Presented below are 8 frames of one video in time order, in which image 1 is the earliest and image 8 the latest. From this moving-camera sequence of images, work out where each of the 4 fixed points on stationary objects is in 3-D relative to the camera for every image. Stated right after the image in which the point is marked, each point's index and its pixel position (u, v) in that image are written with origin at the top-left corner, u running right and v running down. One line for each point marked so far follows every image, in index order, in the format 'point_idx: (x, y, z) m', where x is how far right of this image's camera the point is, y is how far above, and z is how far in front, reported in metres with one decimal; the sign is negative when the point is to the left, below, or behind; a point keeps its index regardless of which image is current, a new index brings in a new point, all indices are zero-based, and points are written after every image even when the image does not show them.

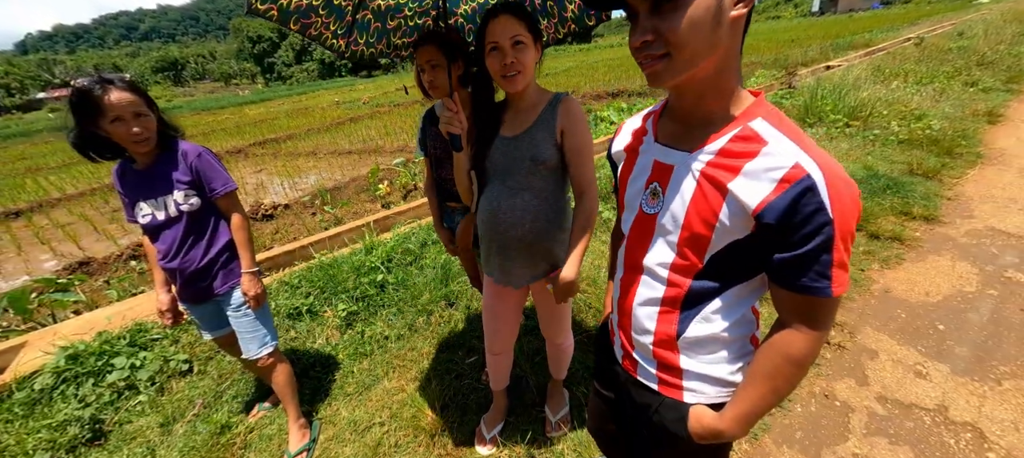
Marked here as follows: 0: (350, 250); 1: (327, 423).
0: (-1.2, -0.2, +2.8) m
1: (-0.9, -0.9, +1.7) m
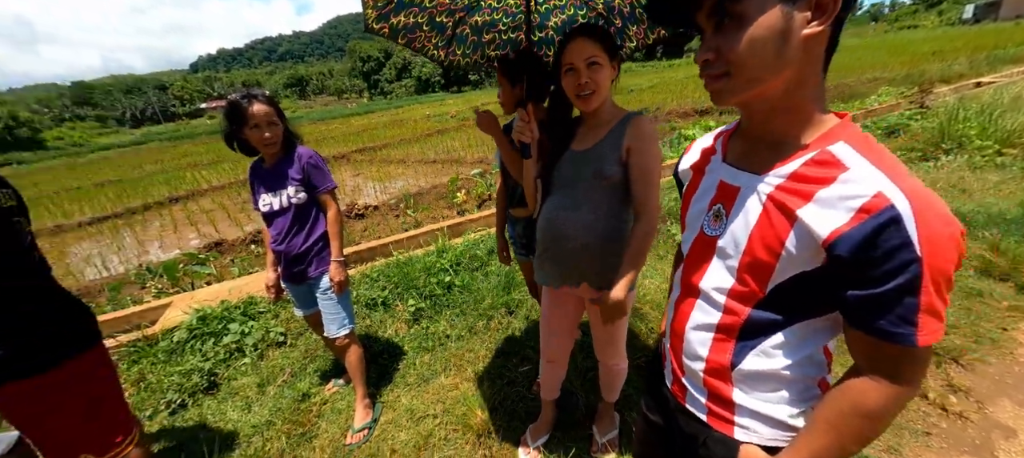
0: (-0.7, -0.2, +3.0) m
1: (-0.6, -0.9, +1.8) m
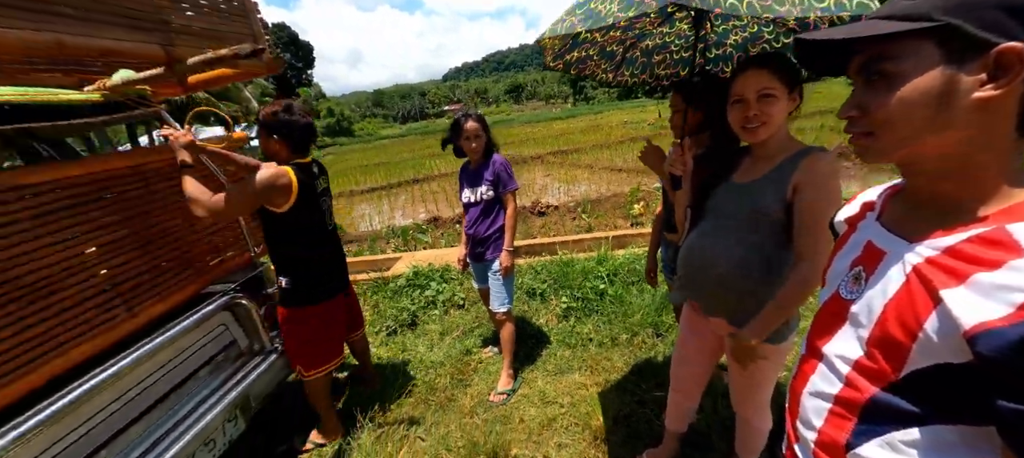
0: (+0.6, -0.2, +3.1) m
1: (+0.1, -0.9, +2.1) m
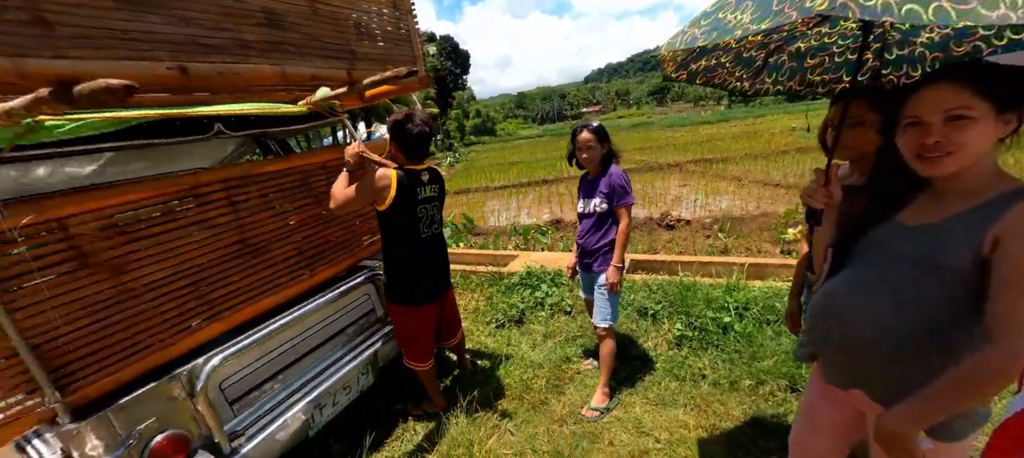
0: (+1.5, -0.4, +2.8) m
1: (+0.6, -0.9, +1.9) m
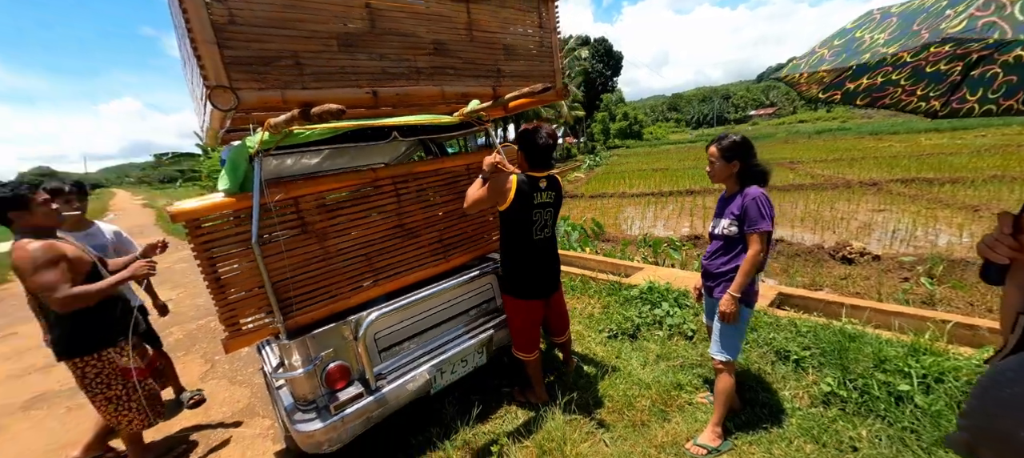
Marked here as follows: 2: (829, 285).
0: (+2.3, -0.6, +2.2) m
1: (+1.1, -1.1, +1.7) m
2: (+3.2, -0.6, +3.7) m
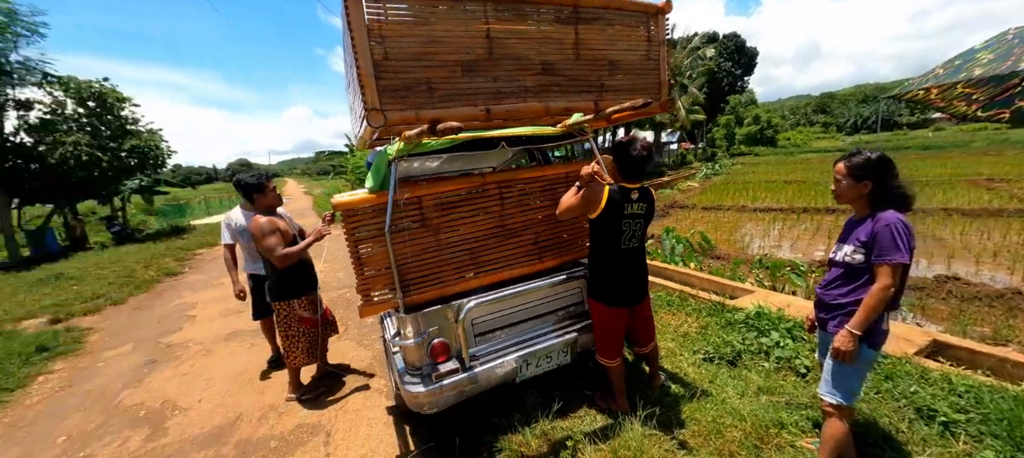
0: (+2.7, -0.9, +1.7) m
1: (+1.4, -1.2, +1.6) m
2: (+4.0, -0.9, +2.9) m
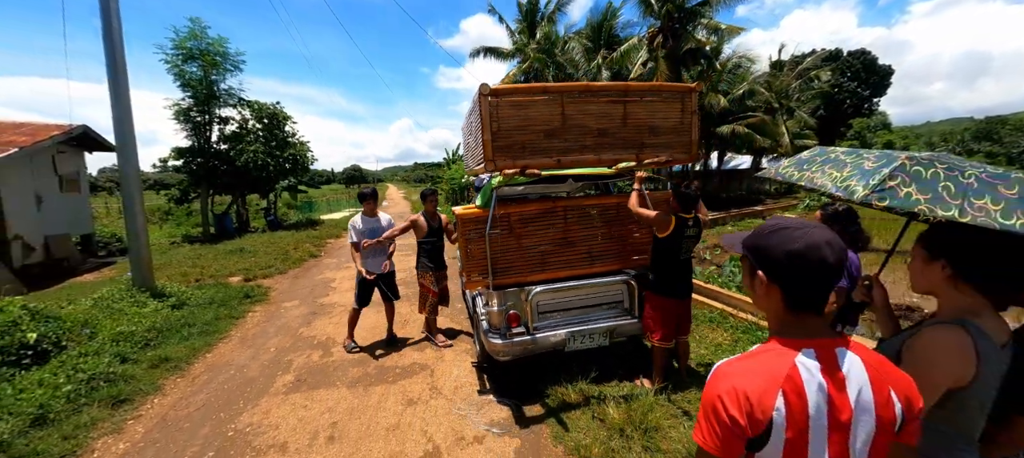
0: (+3.0, -1.2, +2.1) m
1: (+1.6, -1.4, +2.3) m
2: (+4.5, -1.3, +3.0) m
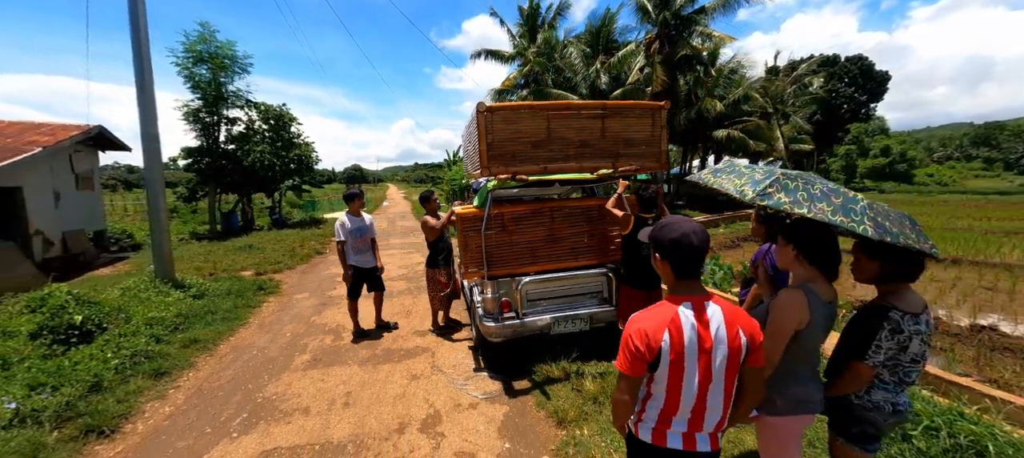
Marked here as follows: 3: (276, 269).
0: (+2.9, -1.1, +2.6) m
1: (+1.5, -1.3, +2.8) m
2: (+4.4, -1.4, +3.5) m
3: (-6.1, -1.0, +9.4) m
